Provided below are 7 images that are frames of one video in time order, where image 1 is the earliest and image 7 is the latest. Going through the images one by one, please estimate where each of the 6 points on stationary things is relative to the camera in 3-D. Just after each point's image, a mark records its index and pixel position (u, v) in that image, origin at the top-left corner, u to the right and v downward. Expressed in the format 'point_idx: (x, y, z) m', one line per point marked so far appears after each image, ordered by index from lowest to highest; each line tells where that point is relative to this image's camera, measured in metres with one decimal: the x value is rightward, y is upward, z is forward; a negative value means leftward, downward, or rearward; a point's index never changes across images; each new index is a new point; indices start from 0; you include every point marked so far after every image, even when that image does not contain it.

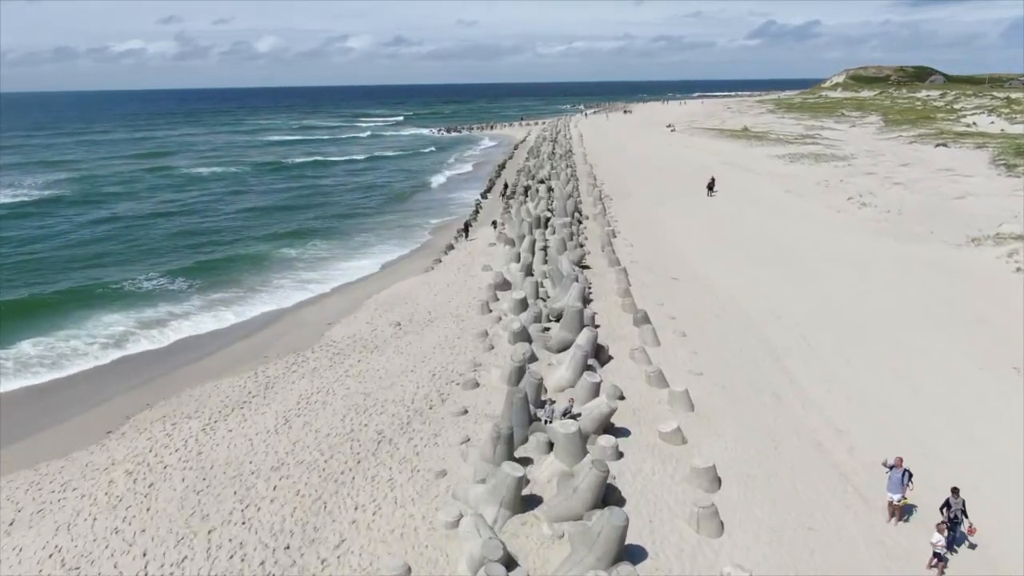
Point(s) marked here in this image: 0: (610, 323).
0: (+1.6, -0.6, +12.5) m
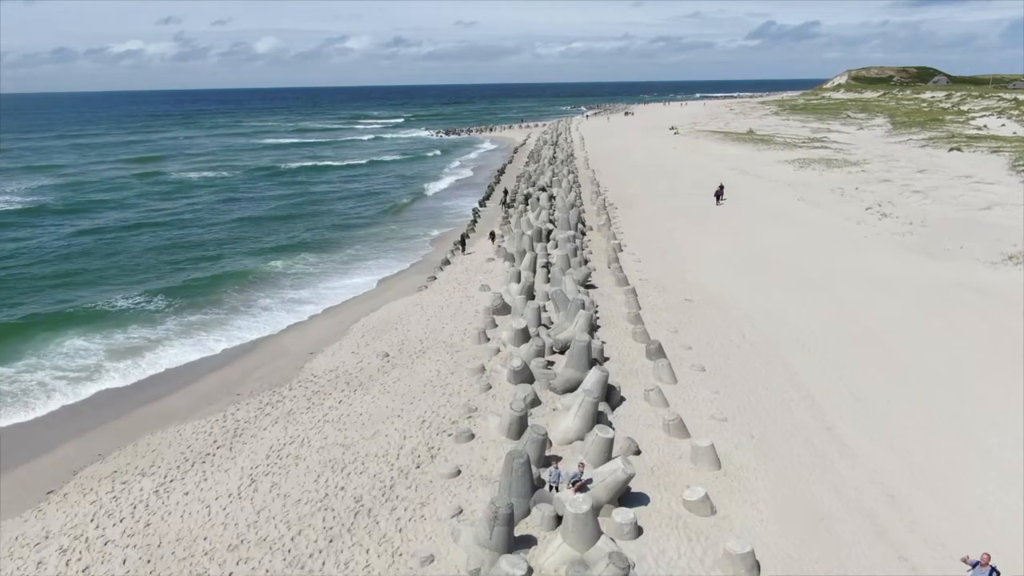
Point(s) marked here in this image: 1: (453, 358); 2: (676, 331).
0: (+1.6, -1.0, +11.3) m
1: (-0.9, -1.0, +11.4) m
2: (+2.6, -0.7, +12.5) m
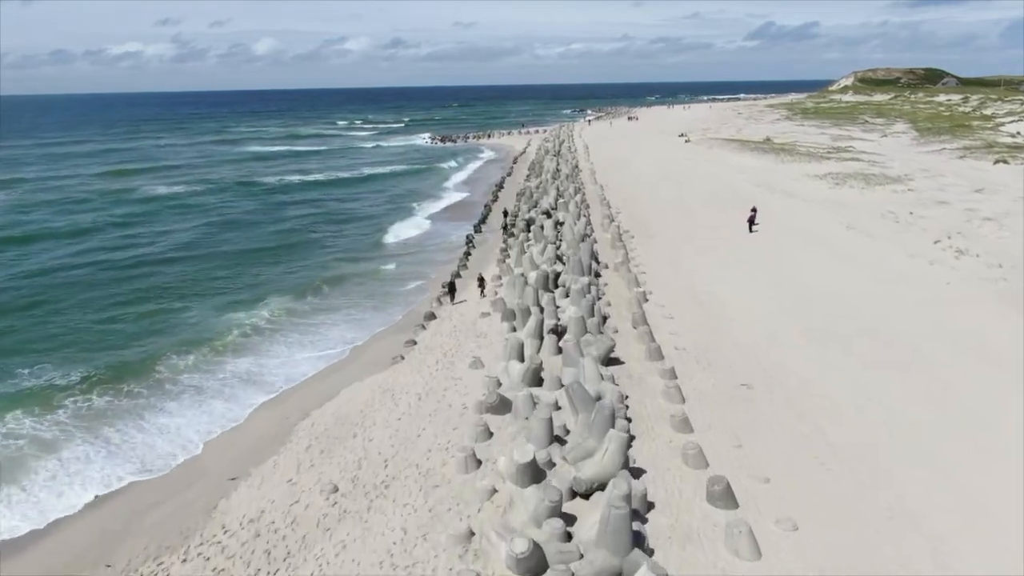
0: (+1.6, -2.1, +7.8) m
1: (-0.8, -2.2, +7.9) m
2: (+2.6, -1.8, +9.0) m
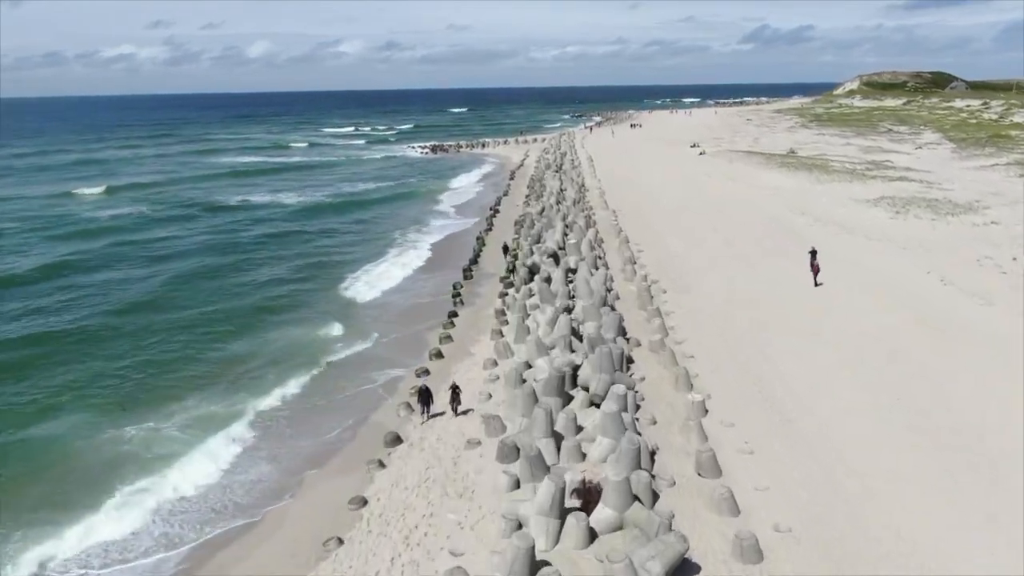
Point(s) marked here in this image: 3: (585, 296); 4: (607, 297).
0: (+1.6, -3.5, +3.1) m
1: (-0.8, -3.6, +3.2) m
2: (+2.7, -3.3, +4.3) m
3: (+1.4, -0.1, +15.4) m
4: (+1.9, -0.1, +15.4) m
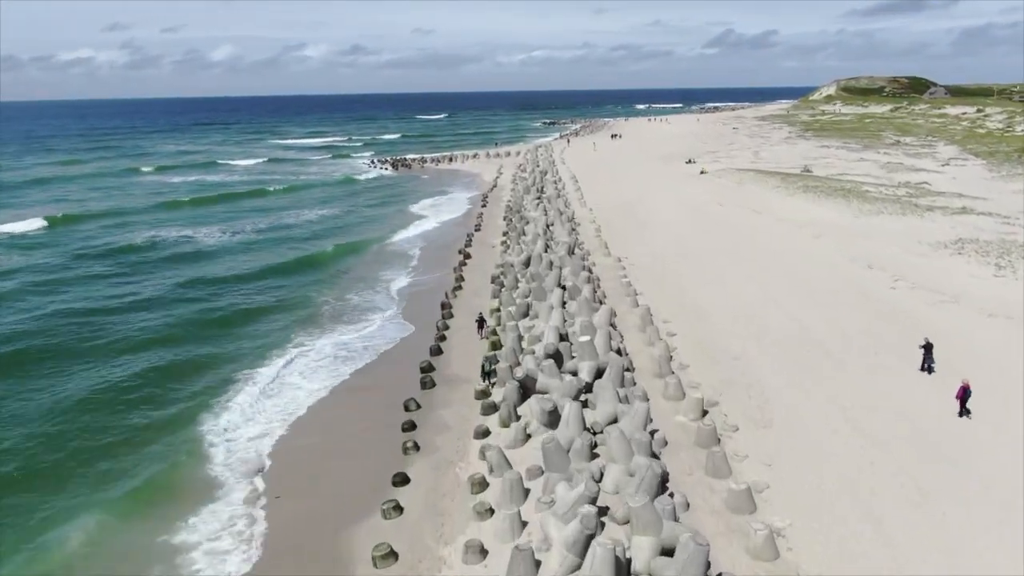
0: (+2.0, -5.4, -3.1) m
1: (-0.4, -5.4, -3.1) m
2: (+3.0, -5.1, -1.8) m
3: (+1.3, -2.0, +9.2) m
4: (+1.7, -2.0, +9.2) m
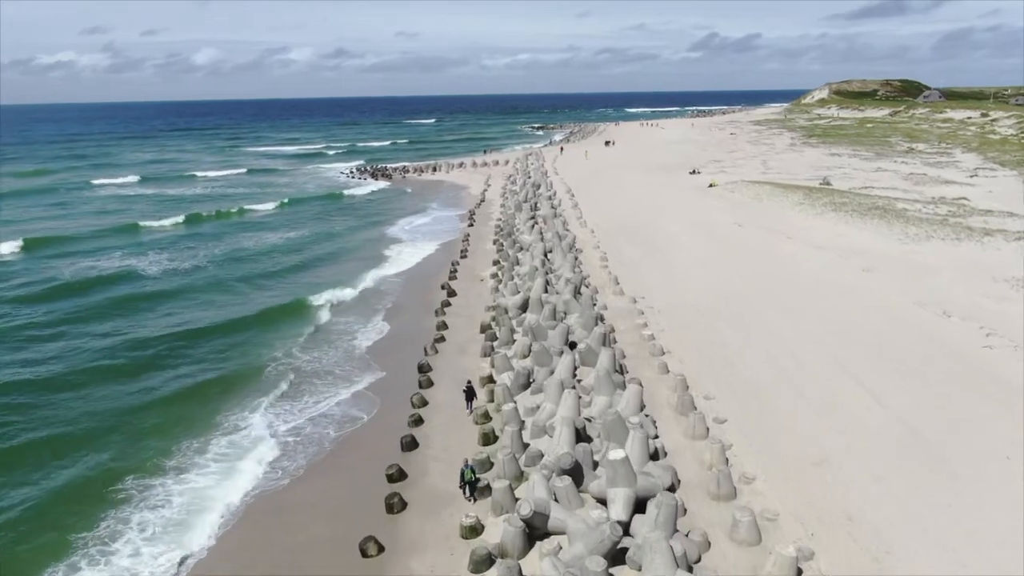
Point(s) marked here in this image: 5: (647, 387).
0: (+2.3, -6.3, -6.7) m
1: (-0.1, -6.4, -6.8) m
2: (+3.3, -6.0, -5.5) m
3: (+1.4, -3.0, +5.6) m
4: (+1.8, -3.0, +5.6) m
5: (+2.2, -1.6, +12.5) m
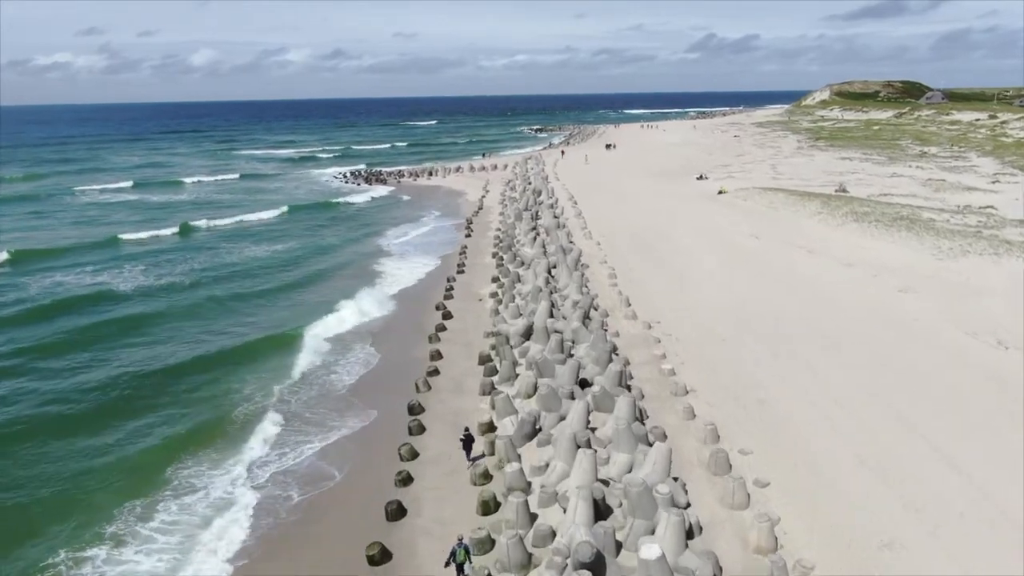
0: (+2.4, -6.8, -8.4) m
1: (0.0, -6.9, -8.5) m
2: (+3.4, -6.5, -7.2) m
3: (+1.4, -3.5, +3.9) m
4: (+1.9, -3.5, +3.9) m
5: (+2.3, -2.1, +10.8) m
